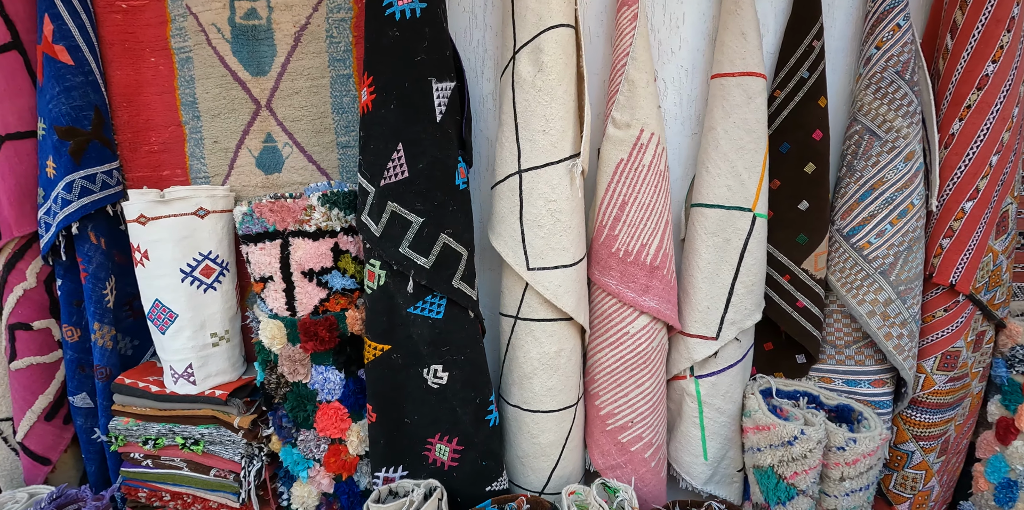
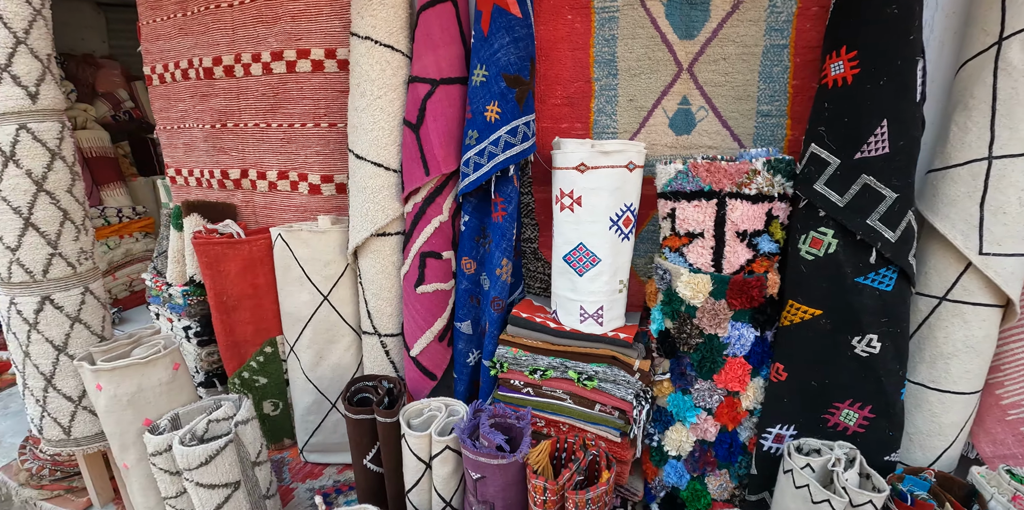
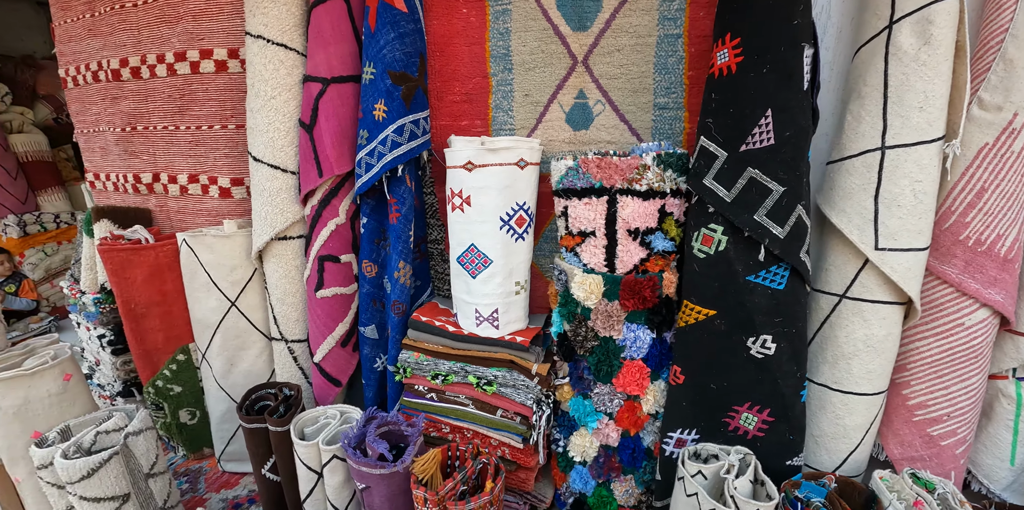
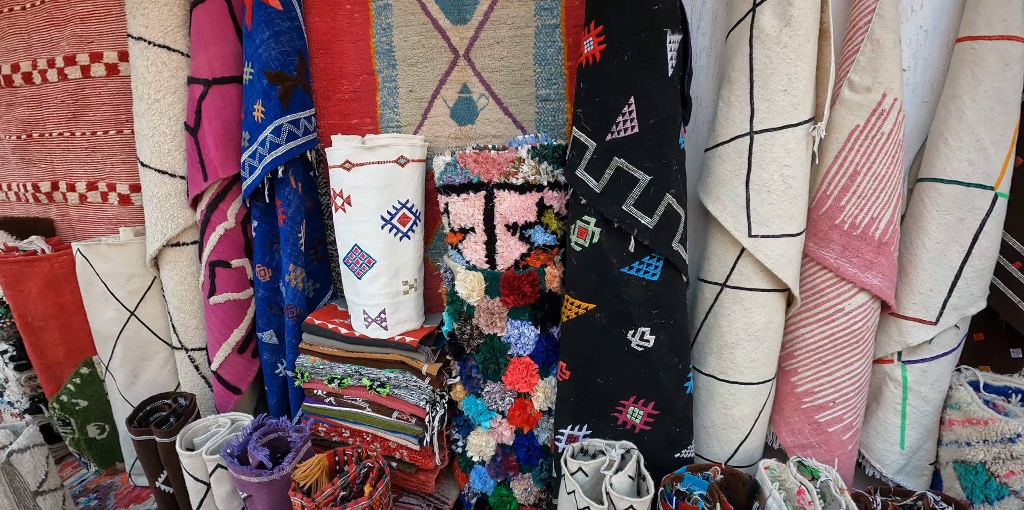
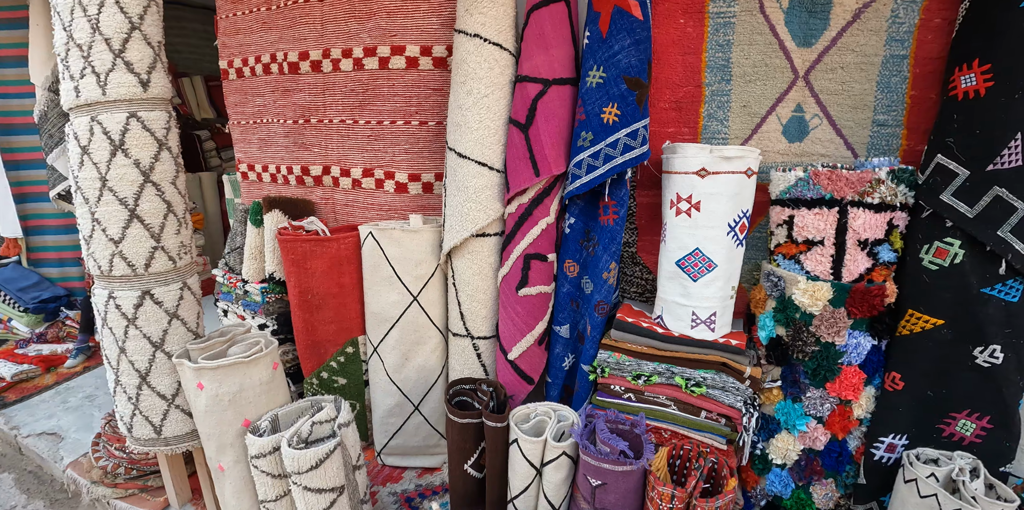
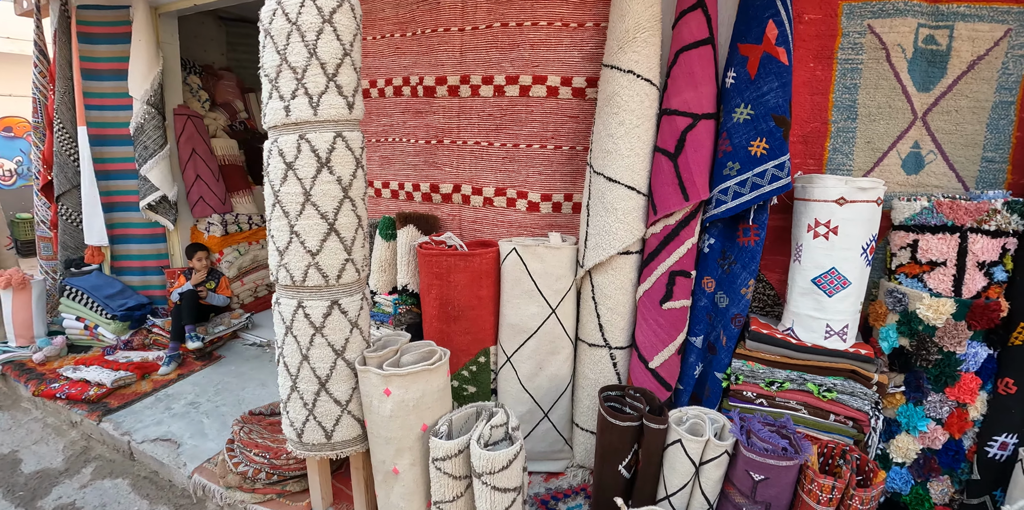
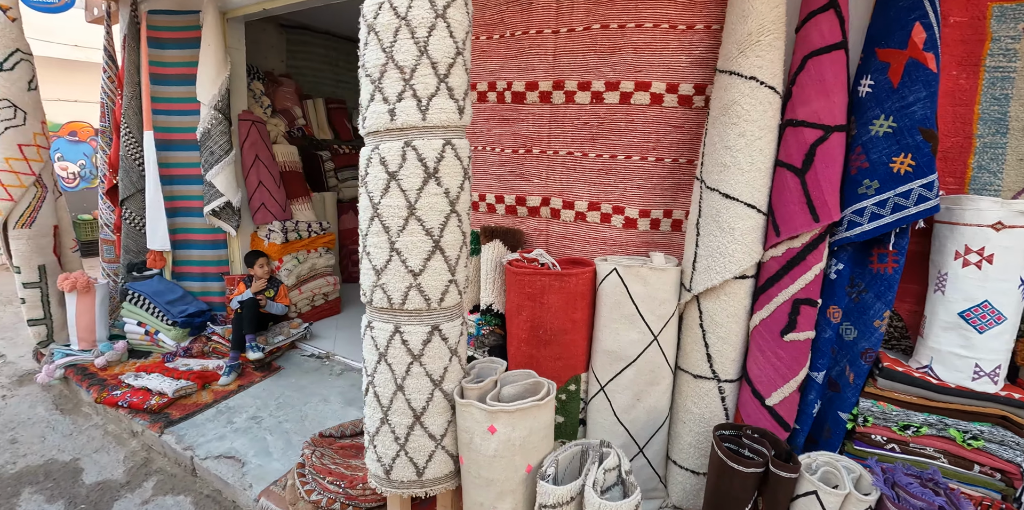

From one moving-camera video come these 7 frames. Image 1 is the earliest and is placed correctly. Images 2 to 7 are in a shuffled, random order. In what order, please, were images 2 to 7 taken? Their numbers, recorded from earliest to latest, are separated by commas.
4, 3, 2, 5, 6, 7
